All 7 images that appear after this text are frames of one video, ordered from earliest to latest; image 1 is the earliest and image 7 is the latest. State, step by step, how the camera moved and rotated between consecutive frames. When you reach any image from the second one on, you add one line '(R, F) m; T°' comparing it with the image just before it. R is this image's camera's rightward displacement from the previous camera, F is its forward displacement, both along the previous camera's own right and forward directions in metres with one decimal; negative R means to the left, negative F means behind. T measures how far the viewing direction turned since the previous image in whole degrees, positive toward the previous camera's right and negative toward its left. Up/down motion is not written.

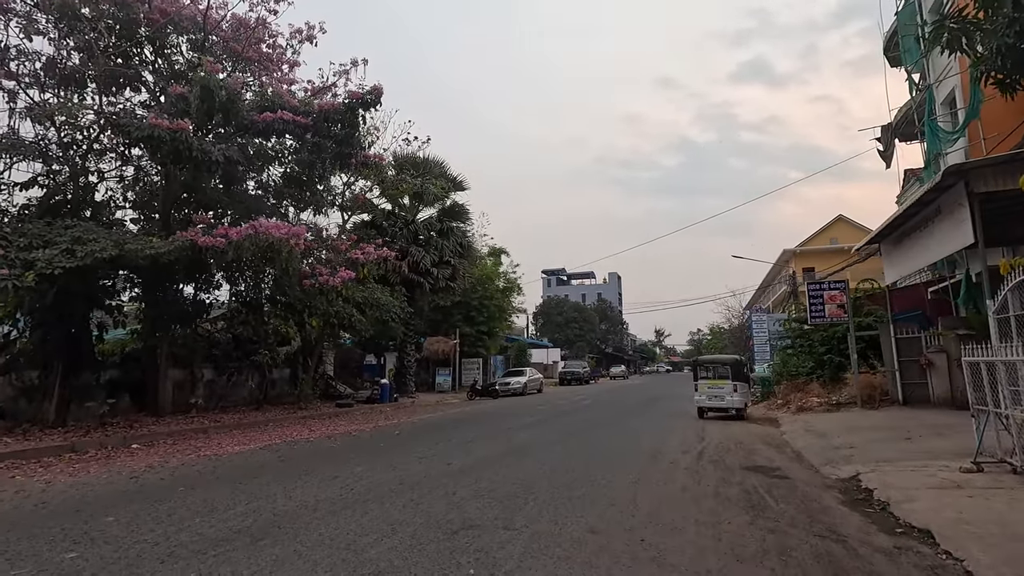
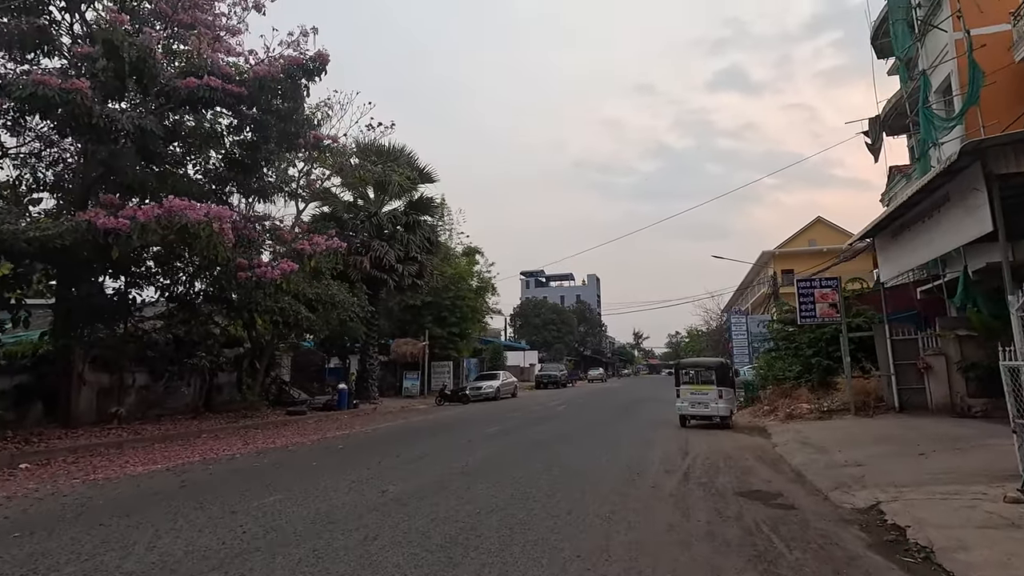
(+0.4, +1.7) m; +2°
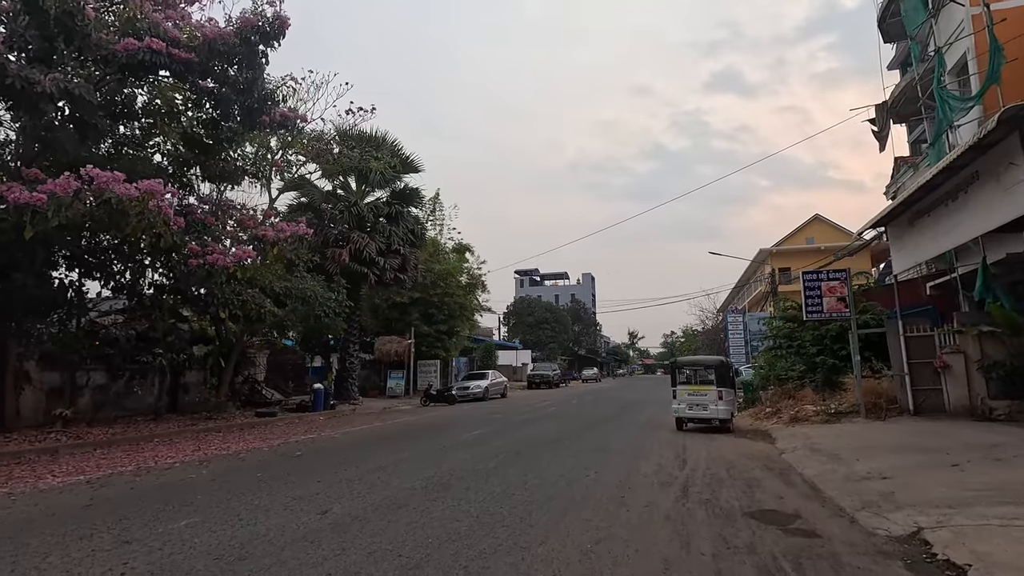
(+0.4, +1.3) m; 0°
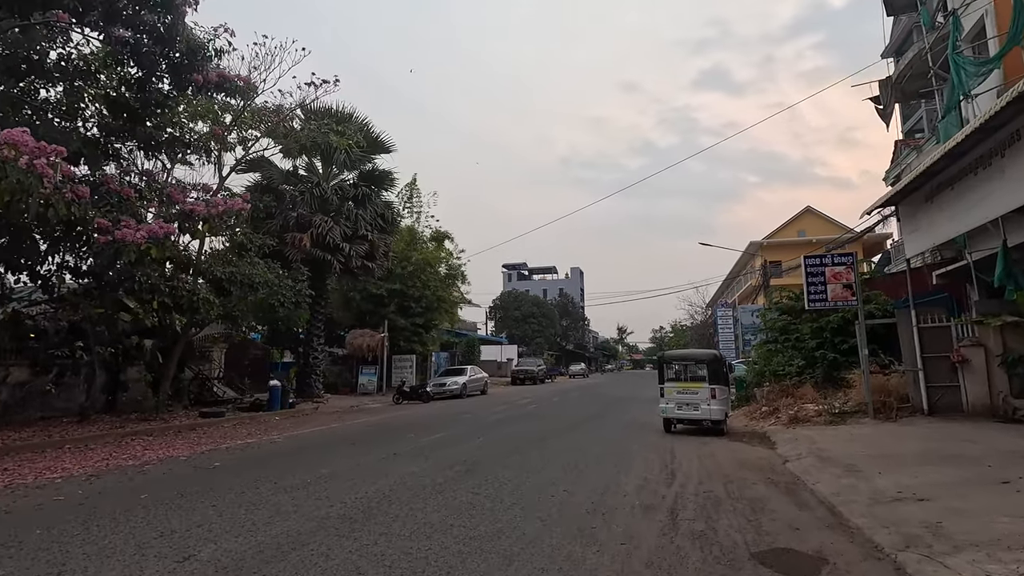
(+0.5, +1.7) m; +1°
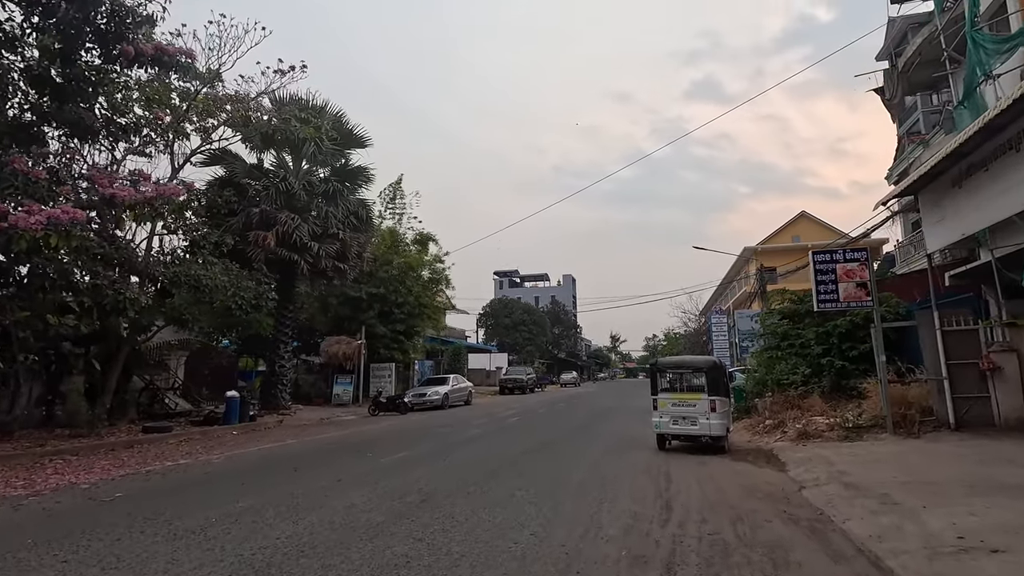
(+0.4, +1.5) m; +1°
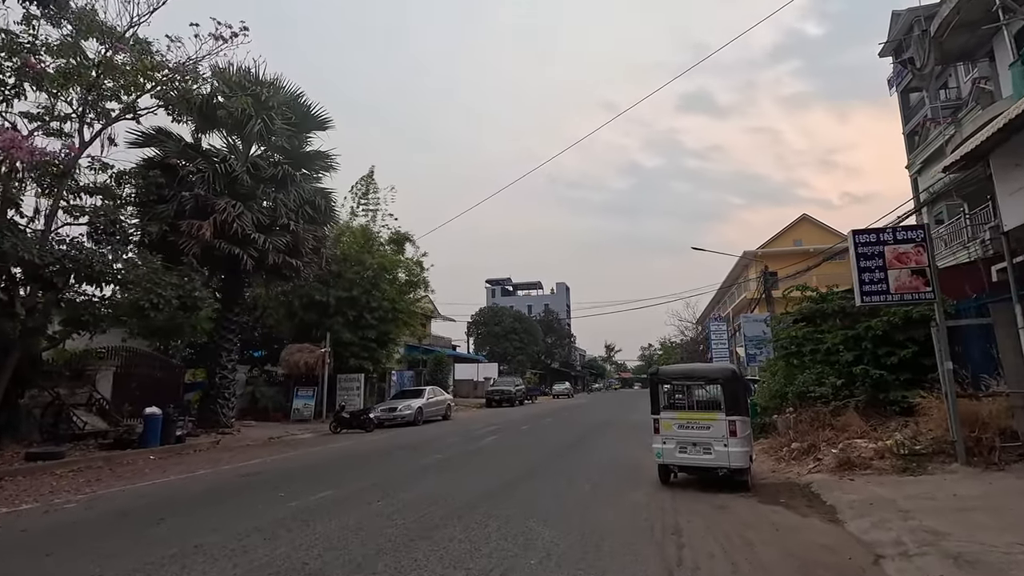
(+0.6, +2.7) m; +1°
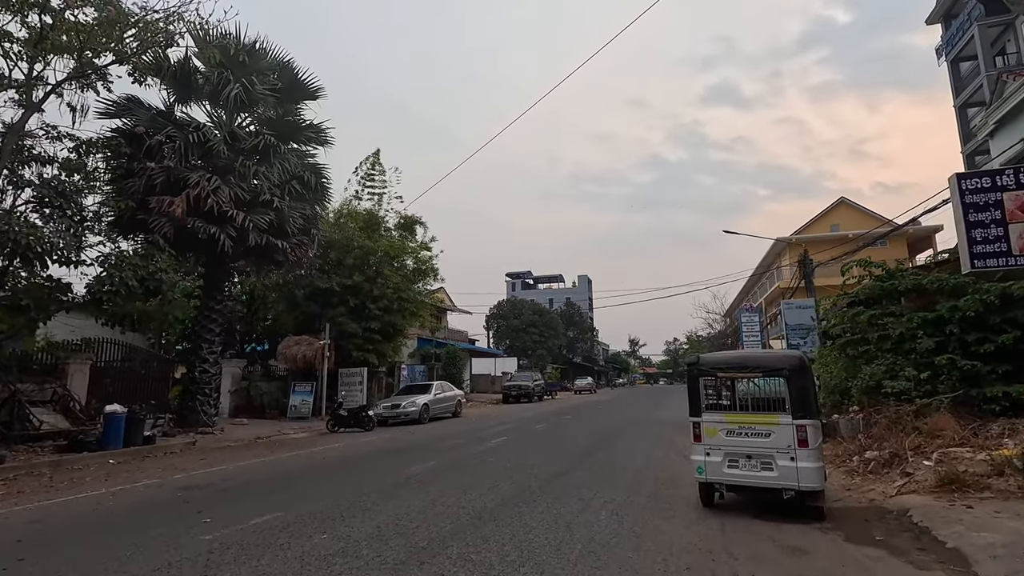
(+0.4, +2.2) m; -2°
